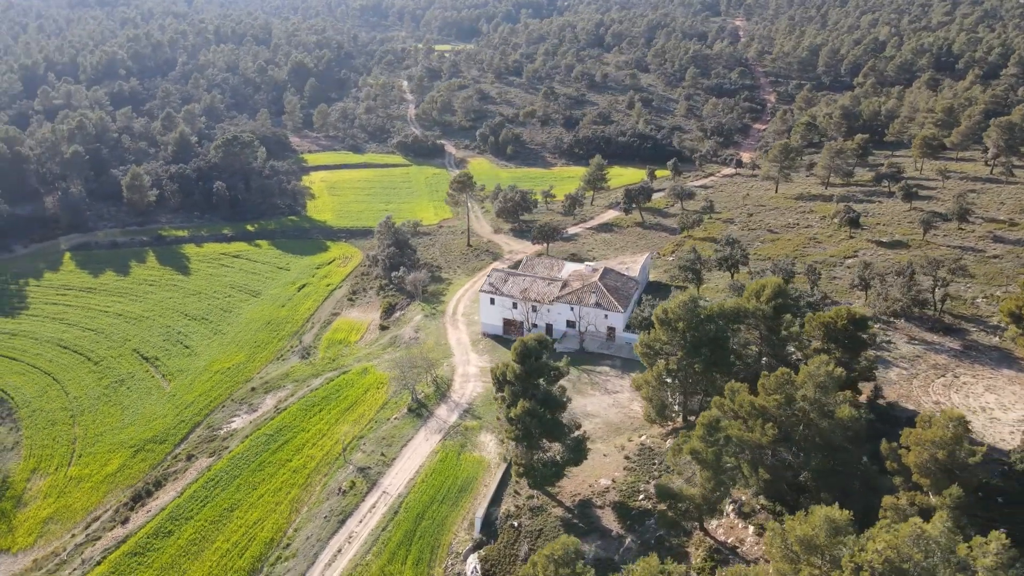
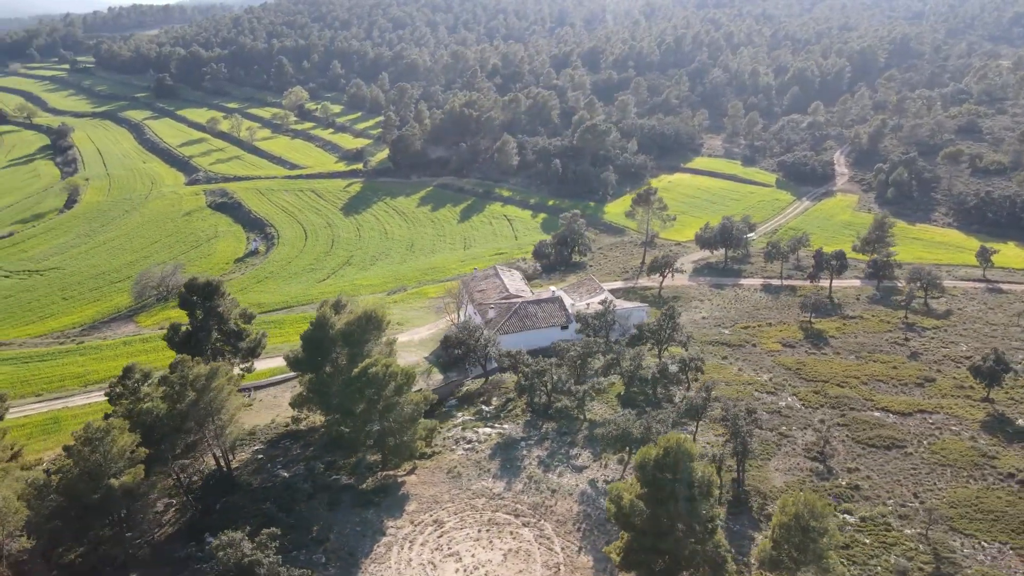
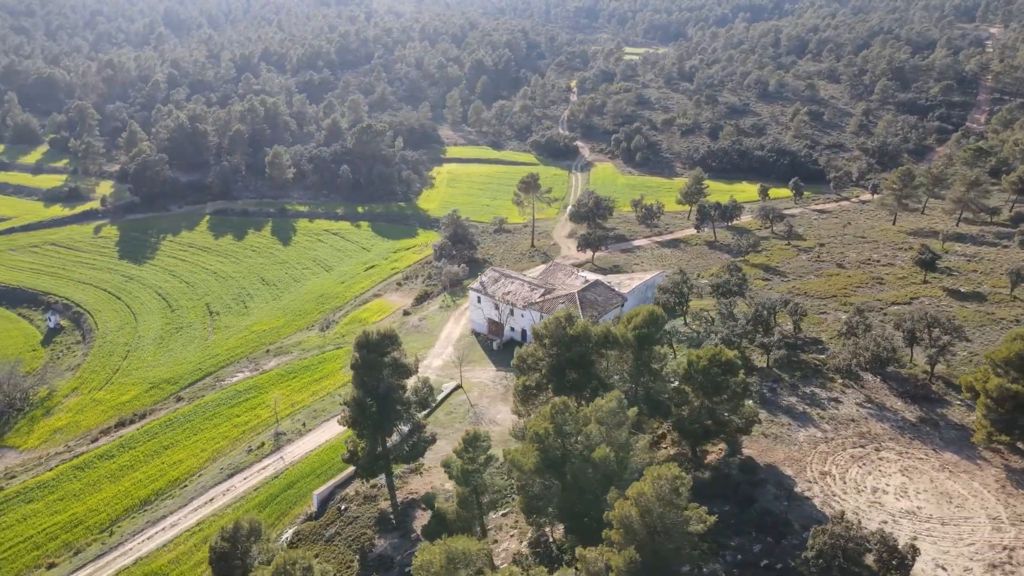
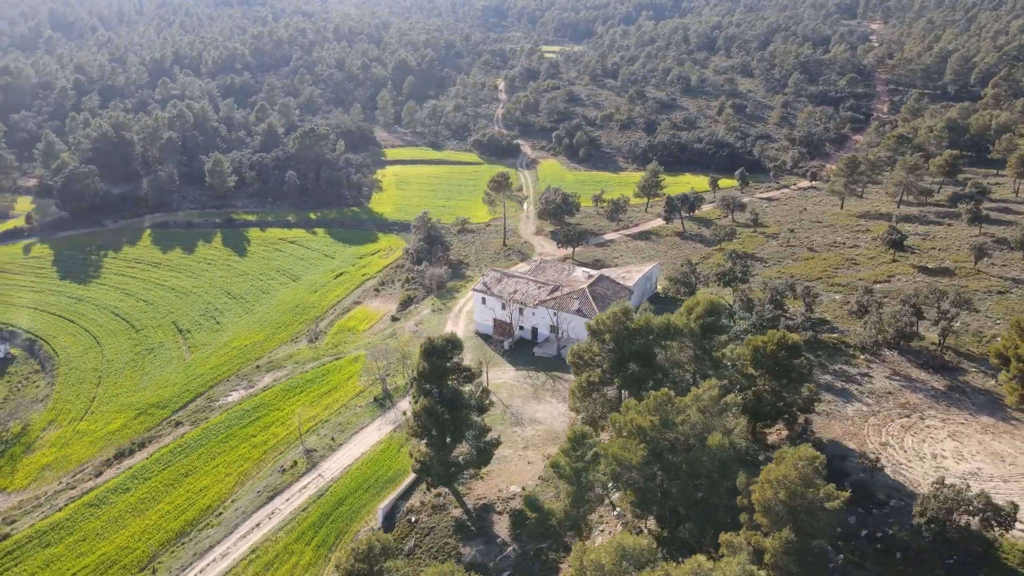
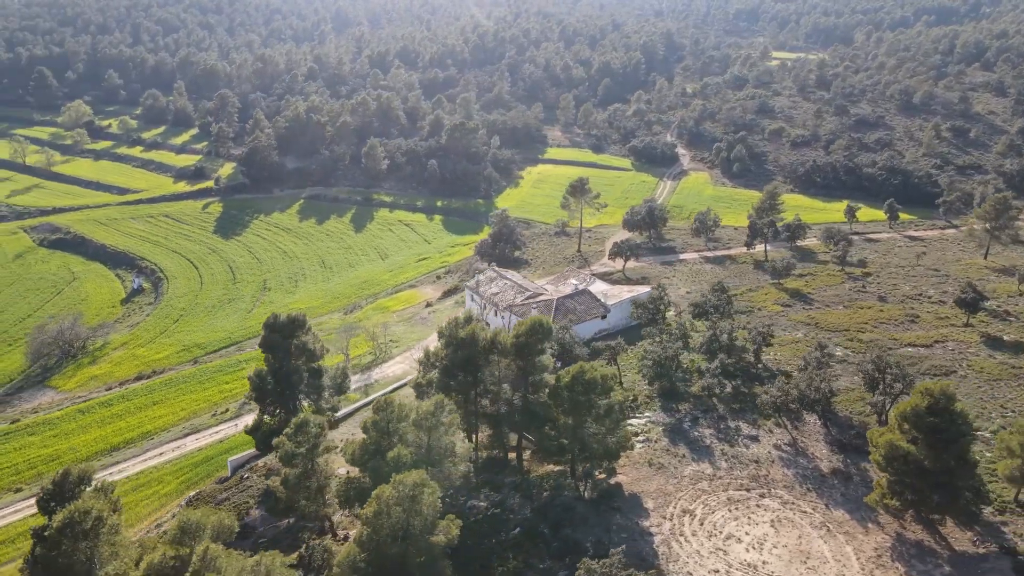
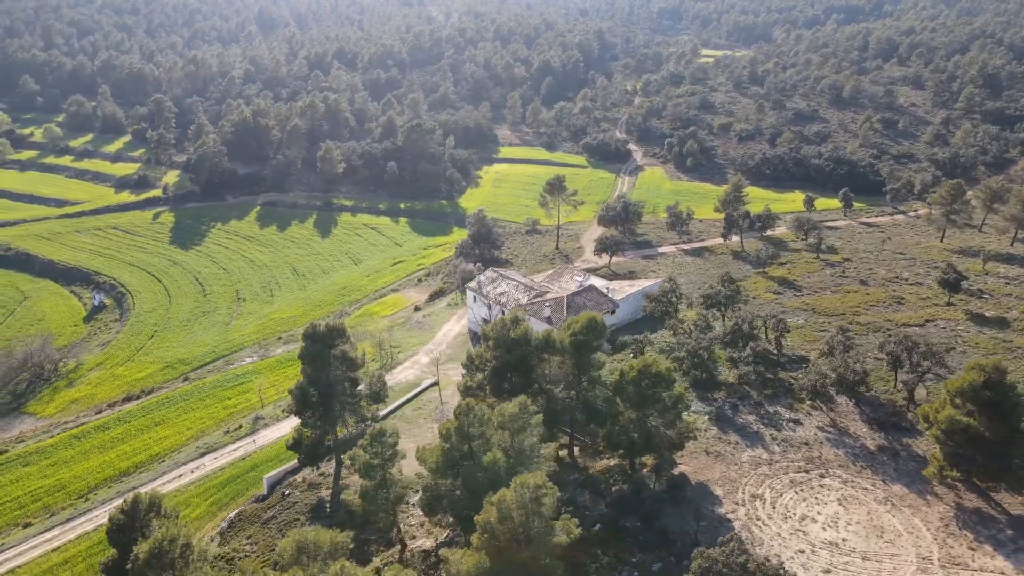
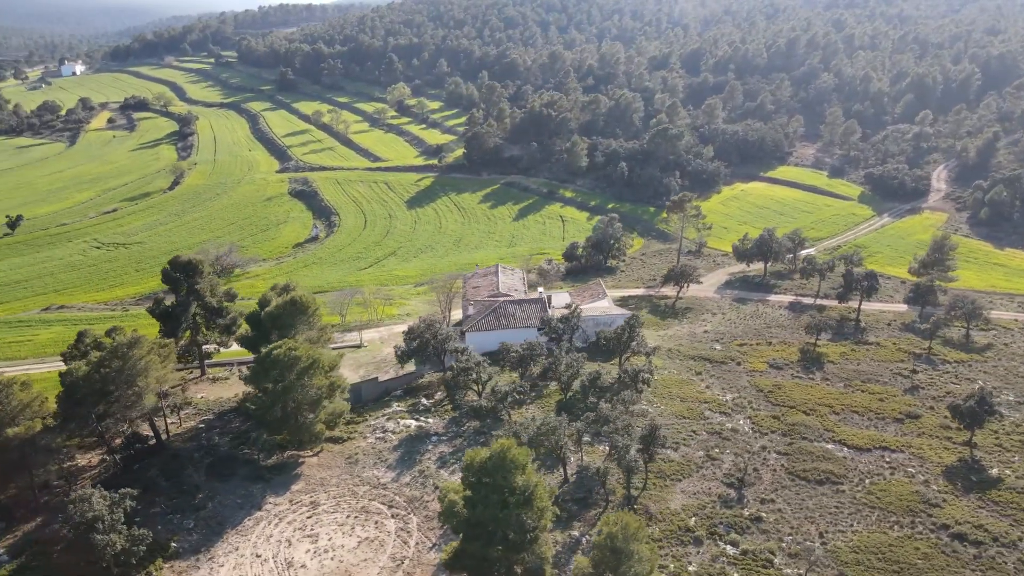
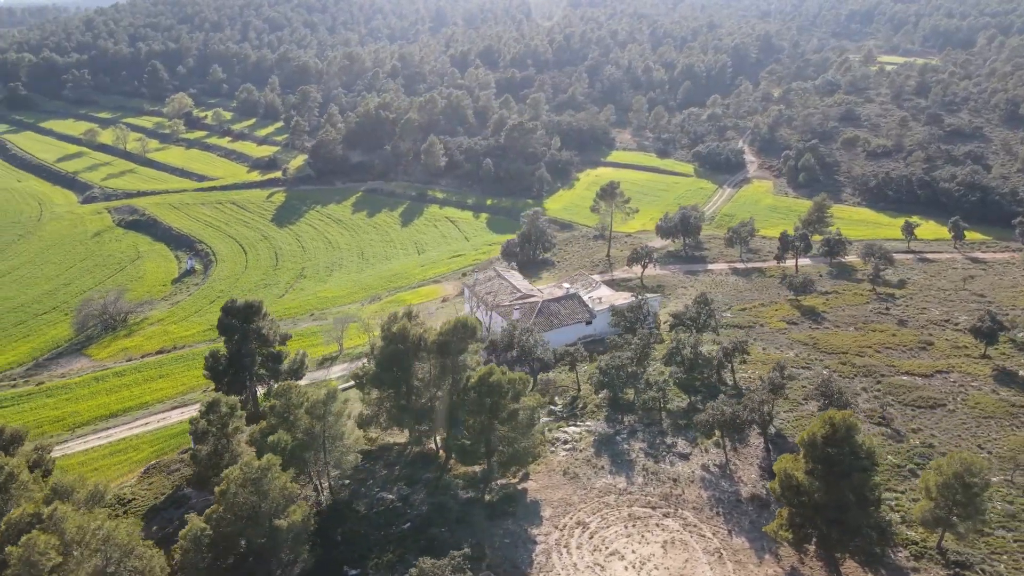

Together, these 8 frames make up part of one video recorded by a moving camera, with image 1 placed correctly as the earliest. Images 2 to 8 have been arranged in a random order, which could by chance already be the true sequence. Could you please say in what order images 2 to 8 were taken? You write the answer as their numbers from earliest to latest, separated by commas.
4, 3, 6, 5, 8, 2, 7
